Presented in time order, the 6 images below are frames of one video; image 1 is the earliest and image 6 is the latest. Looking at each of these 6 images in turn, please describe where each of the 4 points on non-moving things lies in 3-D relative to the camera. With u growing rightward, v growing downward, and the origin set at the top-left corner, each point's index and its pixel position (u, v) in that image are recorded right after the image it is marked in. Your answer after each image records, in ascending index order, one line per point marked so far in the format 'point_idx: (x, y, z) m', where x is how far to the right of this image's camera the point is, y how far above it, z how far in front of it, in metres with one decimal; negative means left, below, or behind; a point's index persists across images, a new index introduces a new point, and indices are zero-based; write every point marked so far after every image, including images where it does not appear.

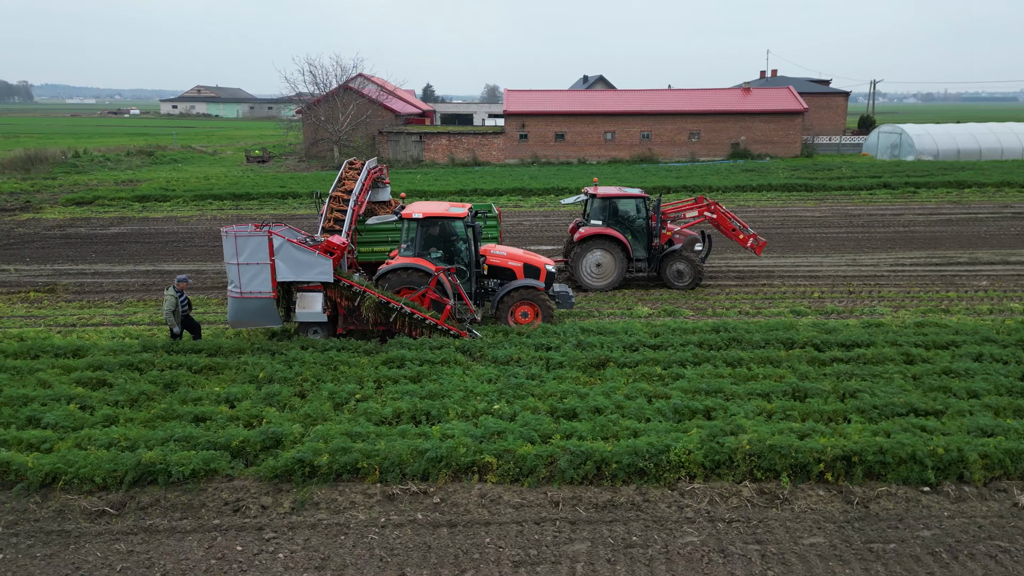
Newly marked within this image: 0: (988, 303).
0: (+7.6, -0.3, +11.9) m
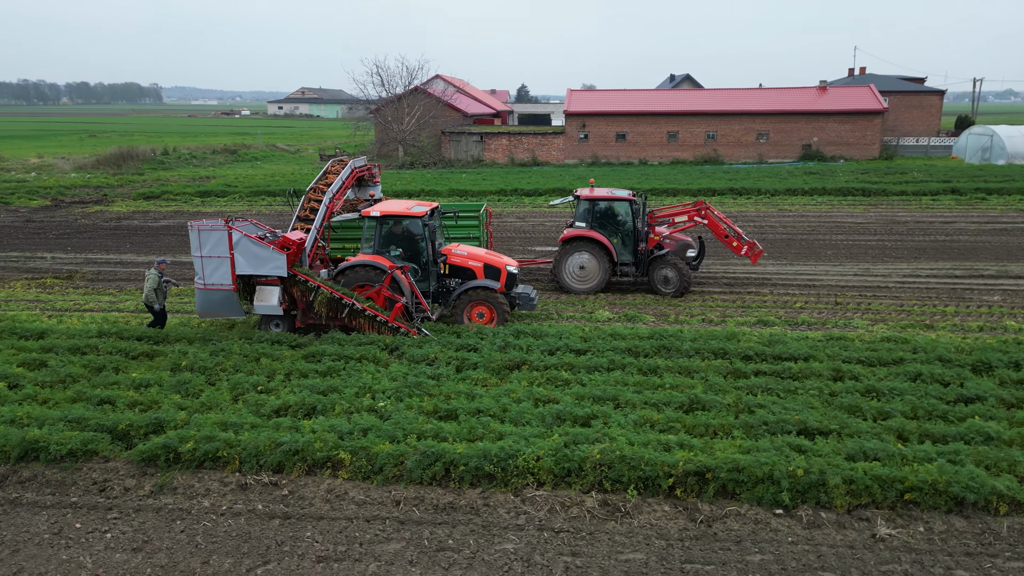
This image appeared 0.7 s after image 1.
0: (+7.0, -0.5, +11.0) m
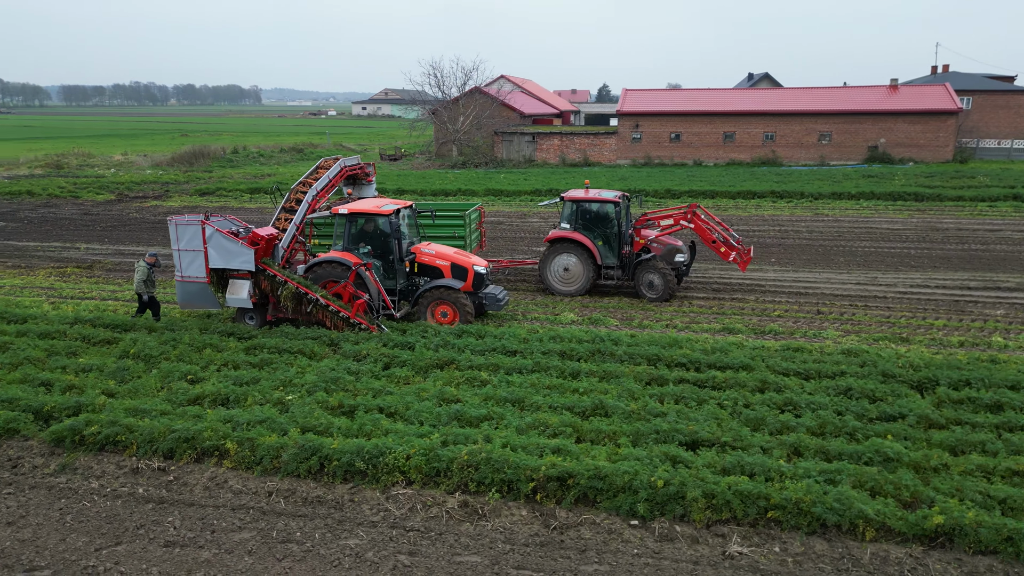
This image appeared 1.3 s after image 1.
0: (+6.3, -0.7, +10.3) m
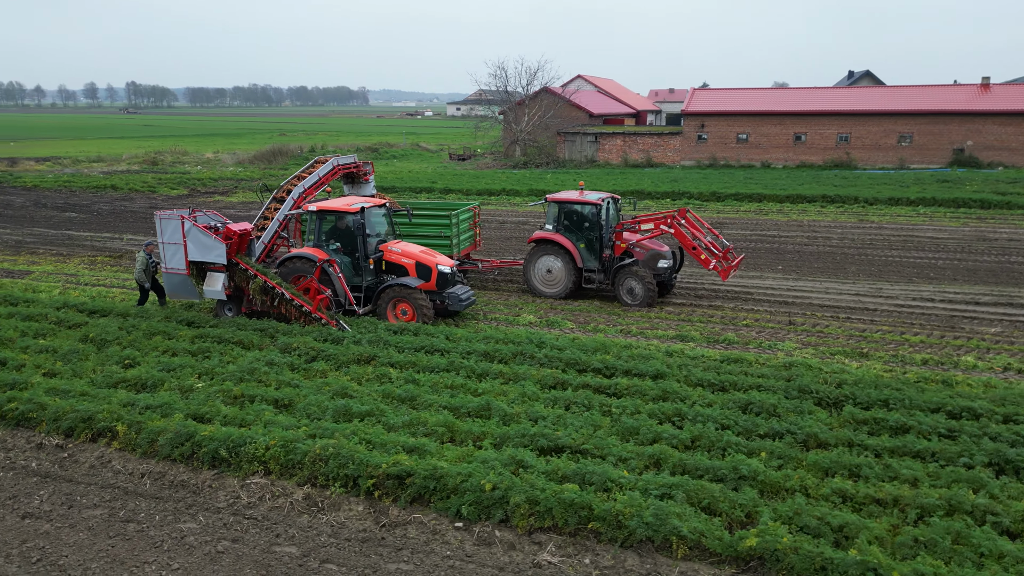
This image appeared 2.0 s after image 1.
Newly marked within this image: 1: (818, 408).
0: (+5.5, -0.8, +9.6) m
1: (+3.0, -1.2, +7.2) m
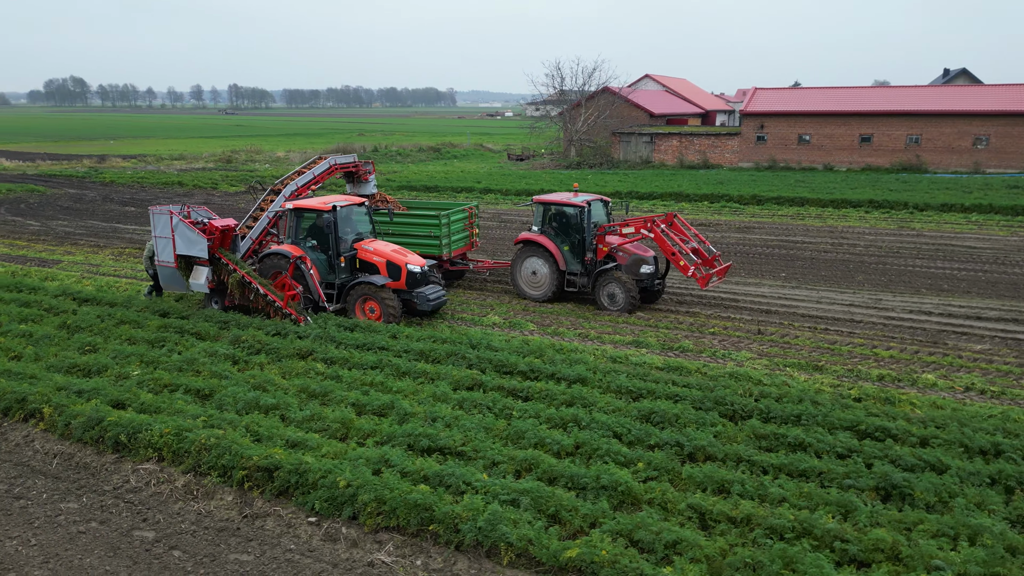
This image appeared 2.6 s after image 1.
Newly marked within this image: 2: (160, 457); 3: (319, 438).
0: (+4.8, -1.0, +9.0) m
1: (+2.0, -1.3, +7.0) m
2: (-3.2, -1.5, +6.7) m
3: (-1.7, -1.4, +6.7) m
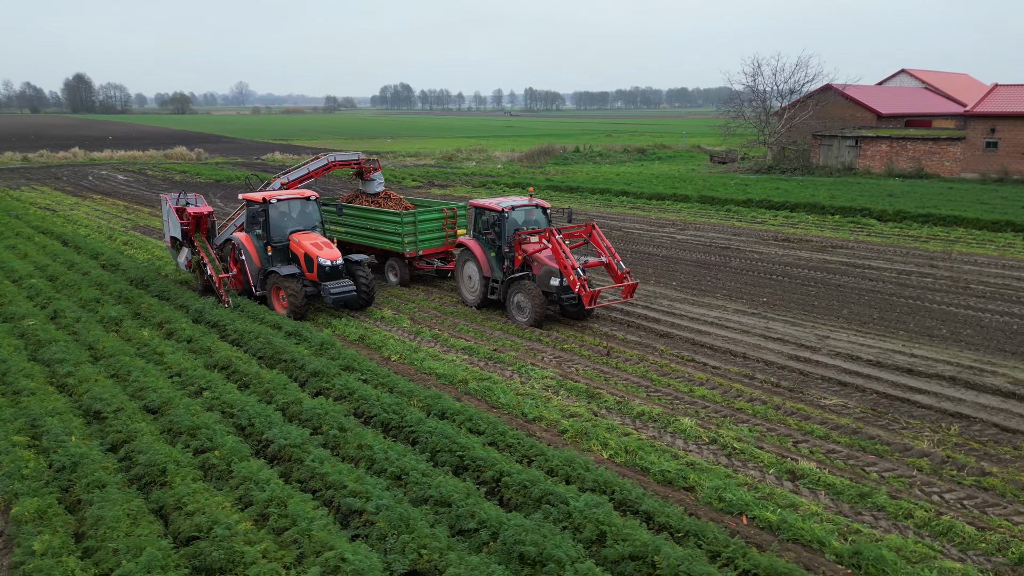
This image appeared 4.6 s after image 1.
0: (+1.8, -1.3, +7.9) m
1: (-1.5, -1.3, +6.9) m
2: (-6.5, -1.1, +8.5) m
3: (-5.1, -1.1, +8.0) m
